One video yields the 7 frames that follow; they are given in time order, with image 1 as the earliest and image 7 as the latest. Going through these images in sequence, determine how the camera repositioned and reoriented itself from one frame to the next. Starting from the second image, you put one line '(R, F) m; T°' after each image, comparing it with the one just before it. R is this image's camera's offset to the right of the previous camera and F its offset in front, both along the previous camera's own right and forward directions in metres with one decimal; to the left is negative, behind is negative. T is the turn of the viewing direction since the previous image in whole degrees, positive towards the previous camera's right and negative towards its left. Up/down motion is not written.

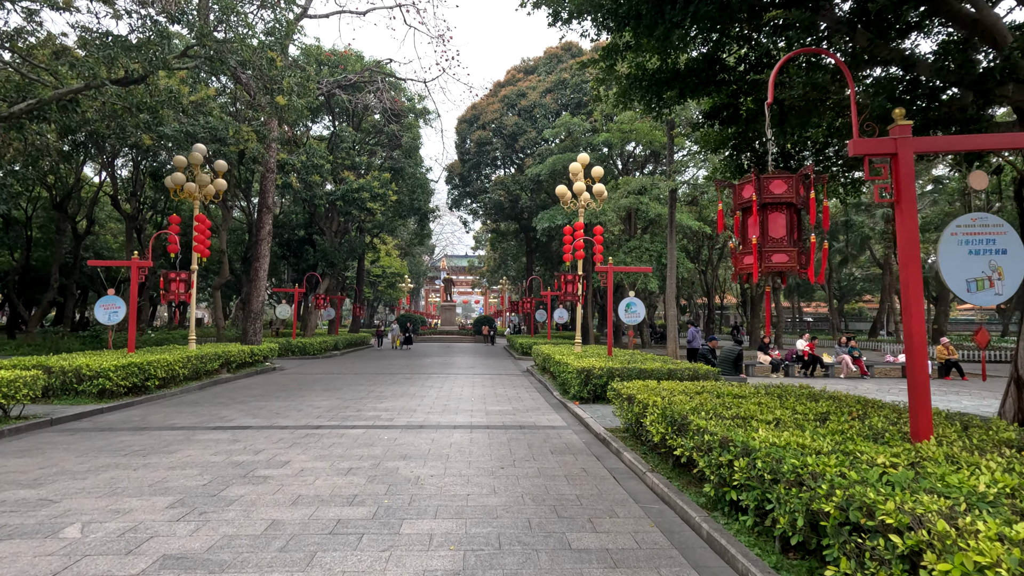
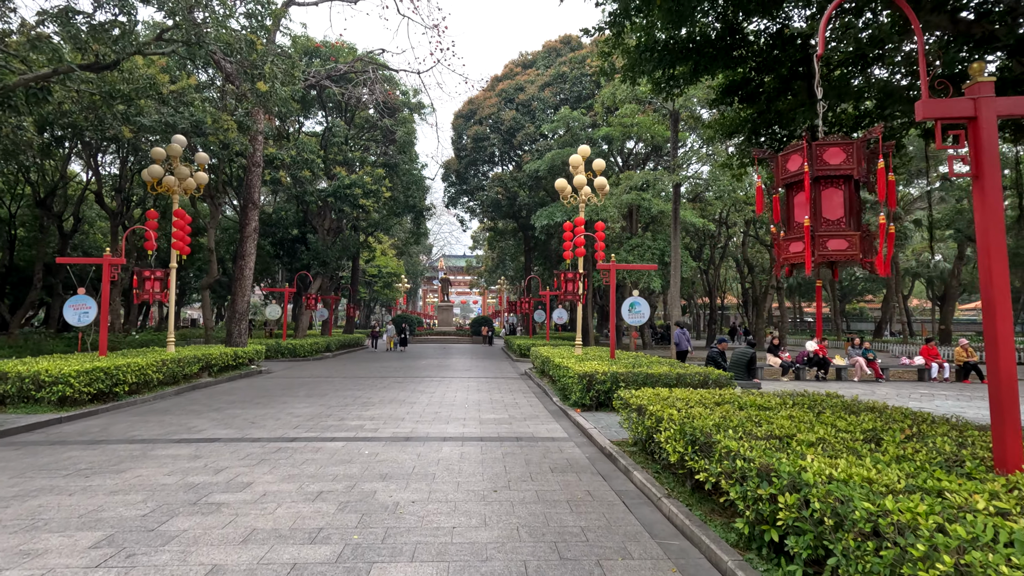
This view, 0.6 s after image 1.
(0.0, +0.7) m; 0°
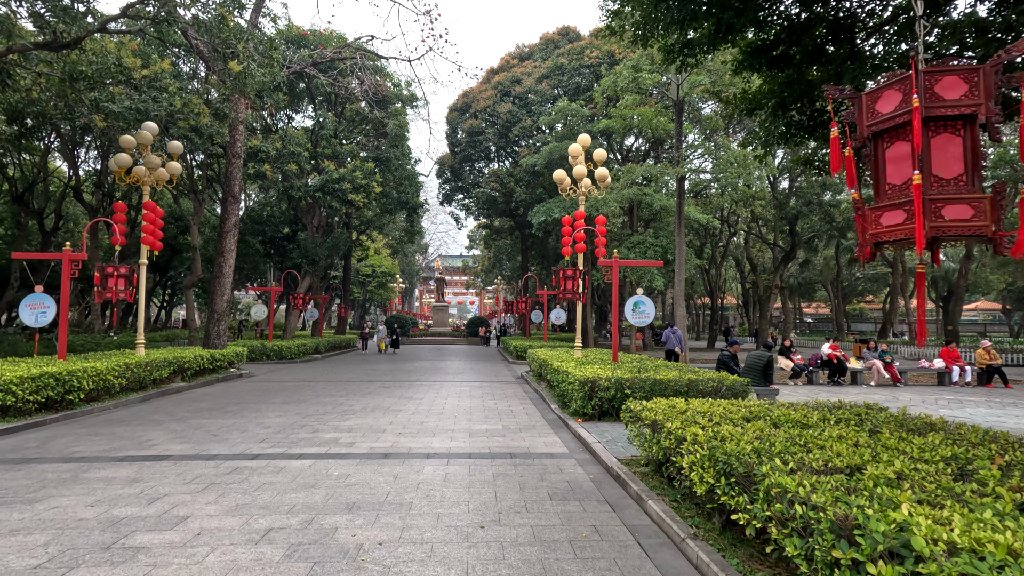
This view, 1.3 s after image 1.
(0.0, +0.8) m; 0°
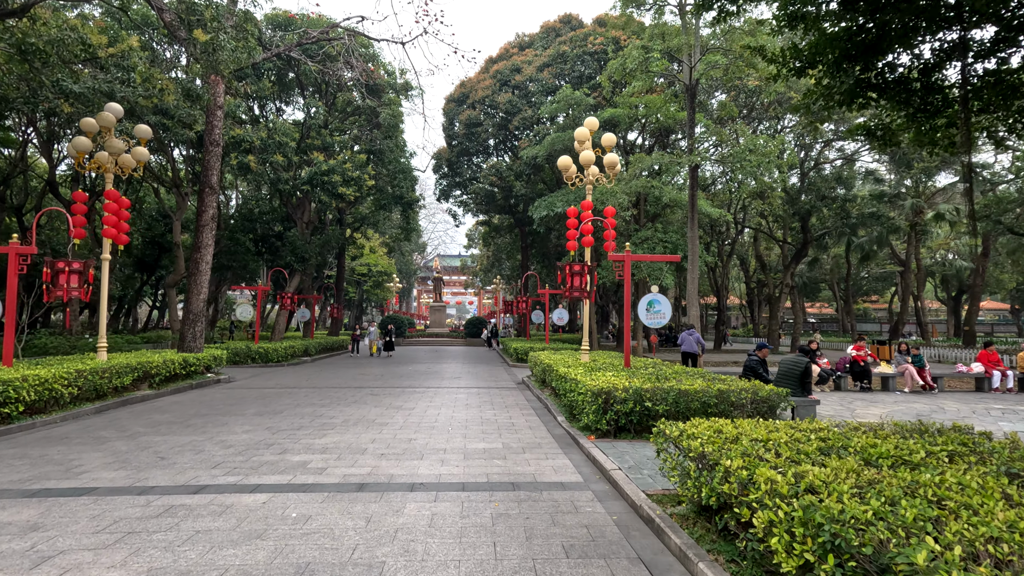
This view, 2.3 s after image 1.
(0.0, +1.0) m; 0°
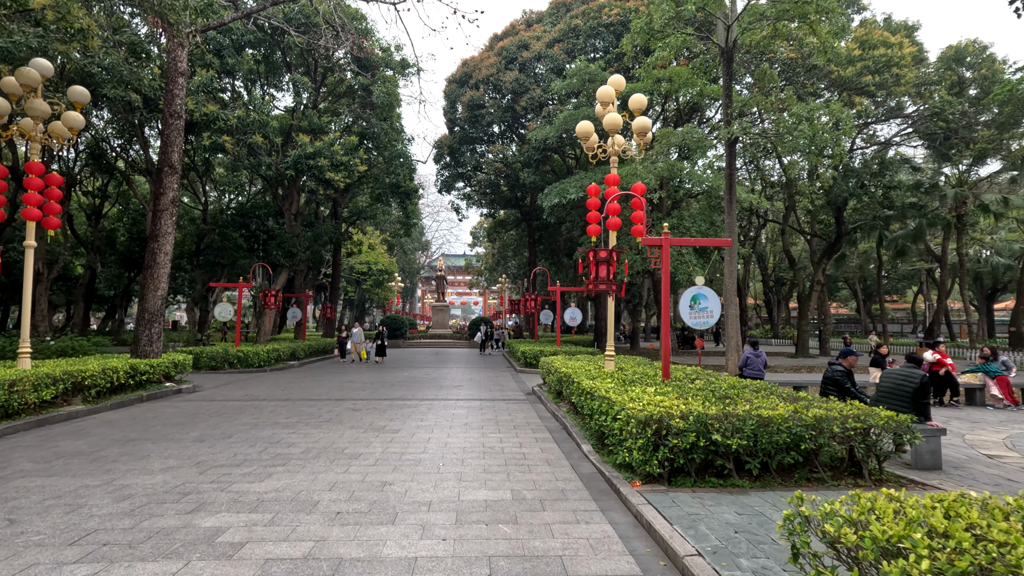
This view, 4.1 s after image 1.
(-0.1, +1.8) m; -1°
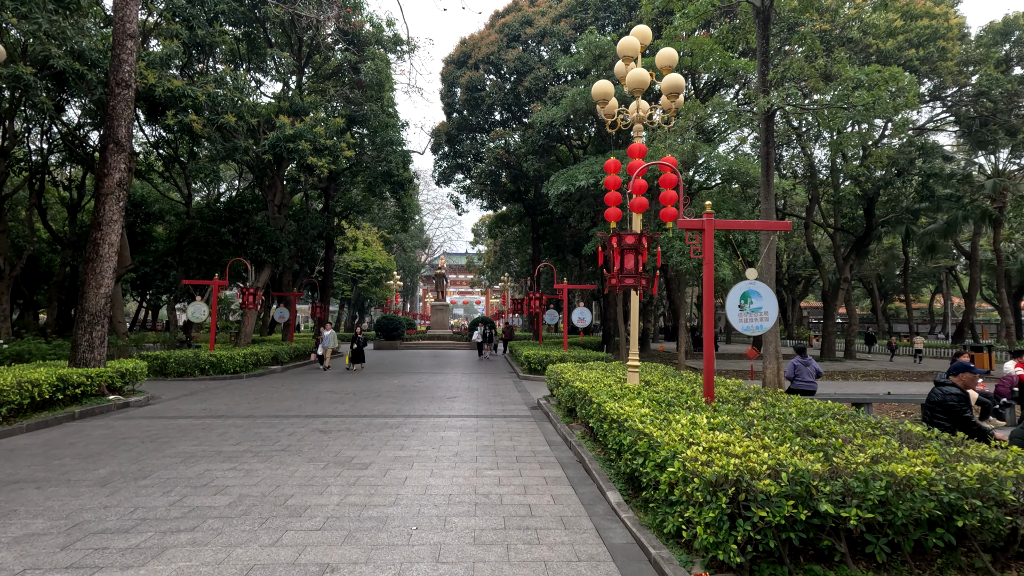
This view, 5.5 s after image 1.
(0.0, +1.6) m; 0°
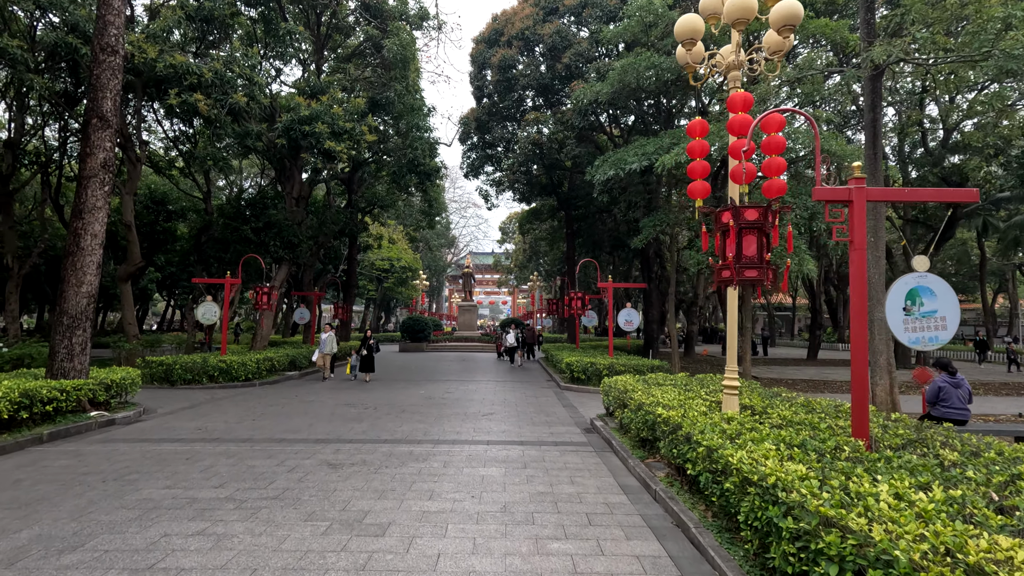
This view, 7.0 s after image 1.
(-0.4, +1.6) m; -3°
